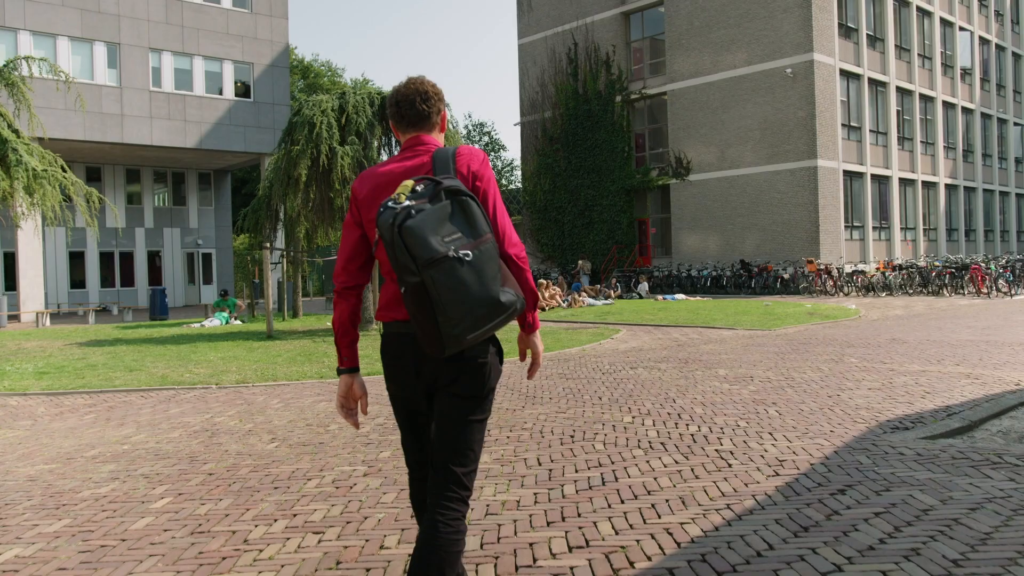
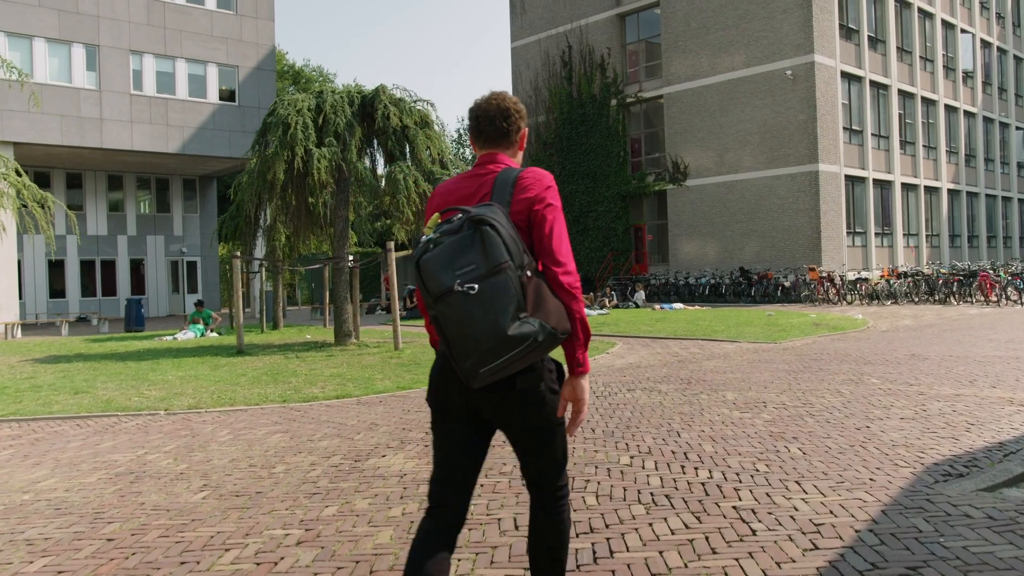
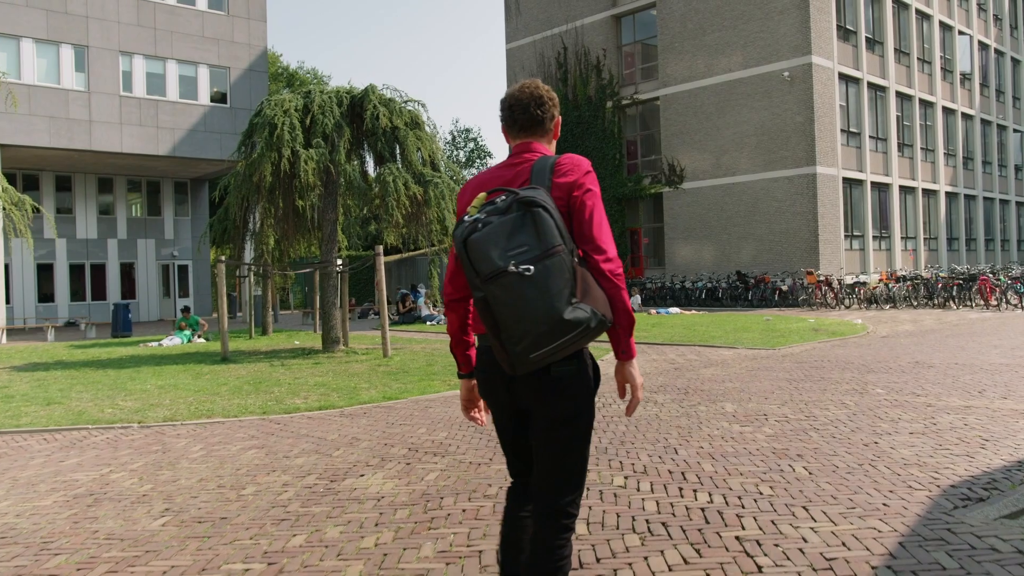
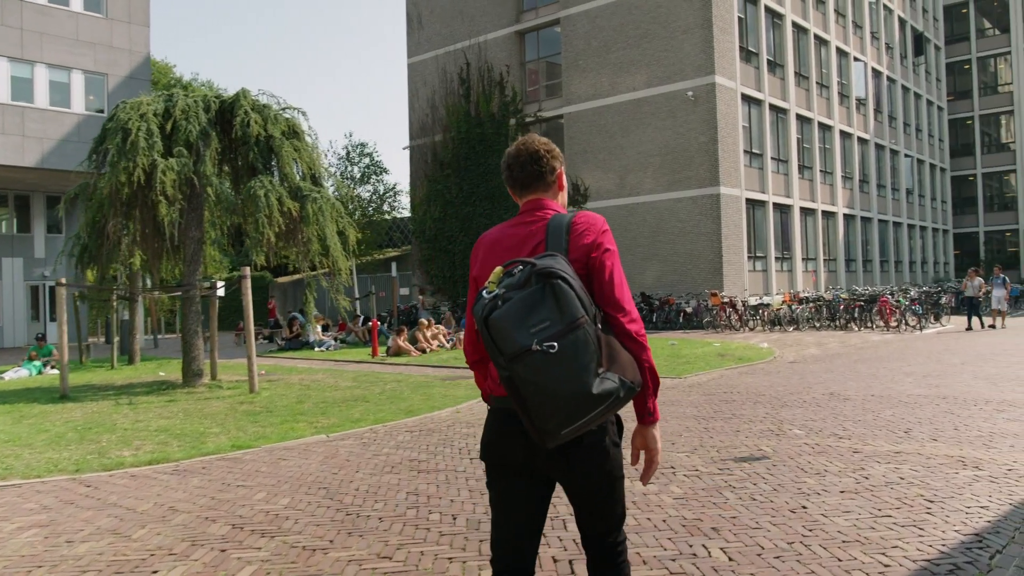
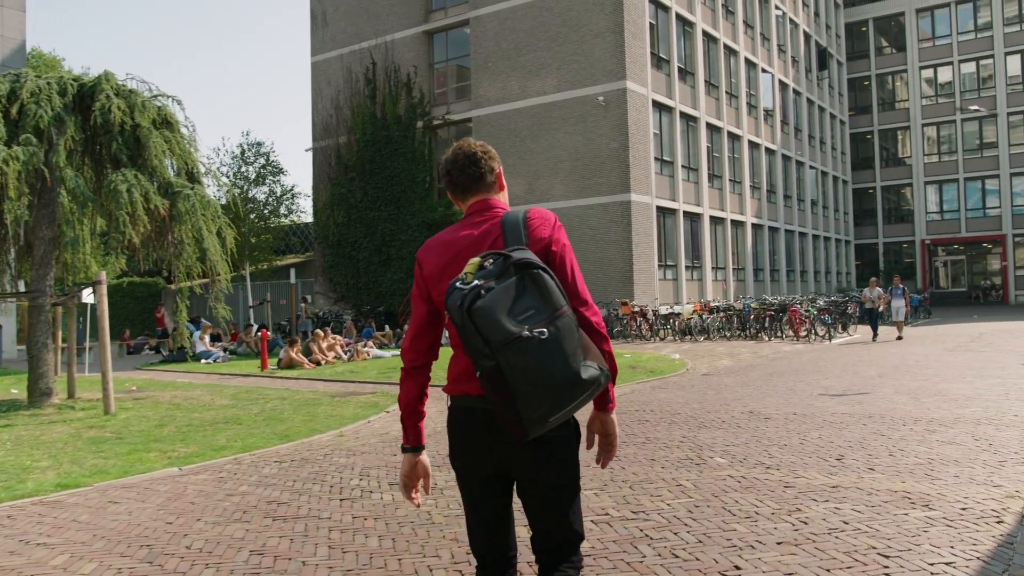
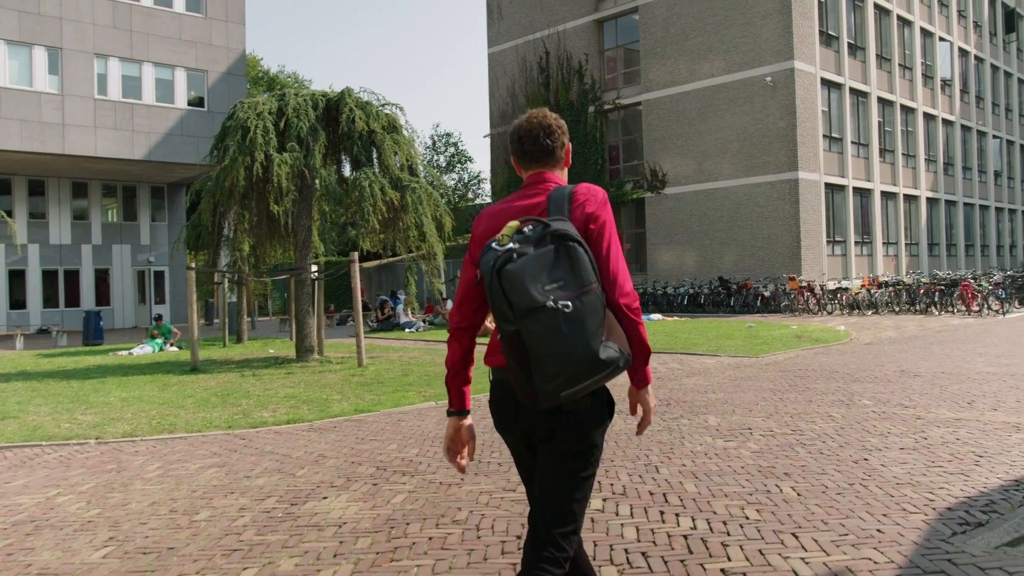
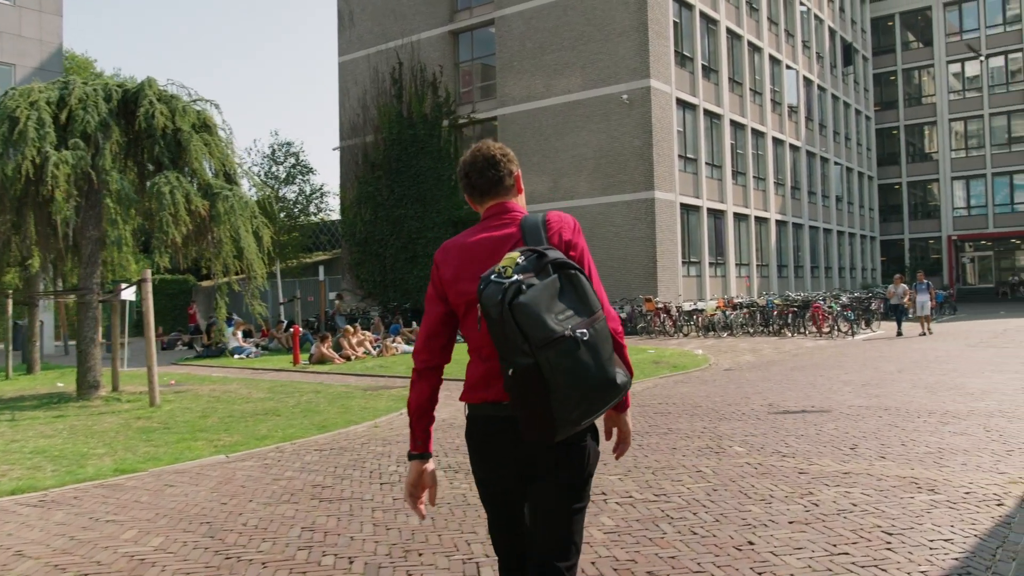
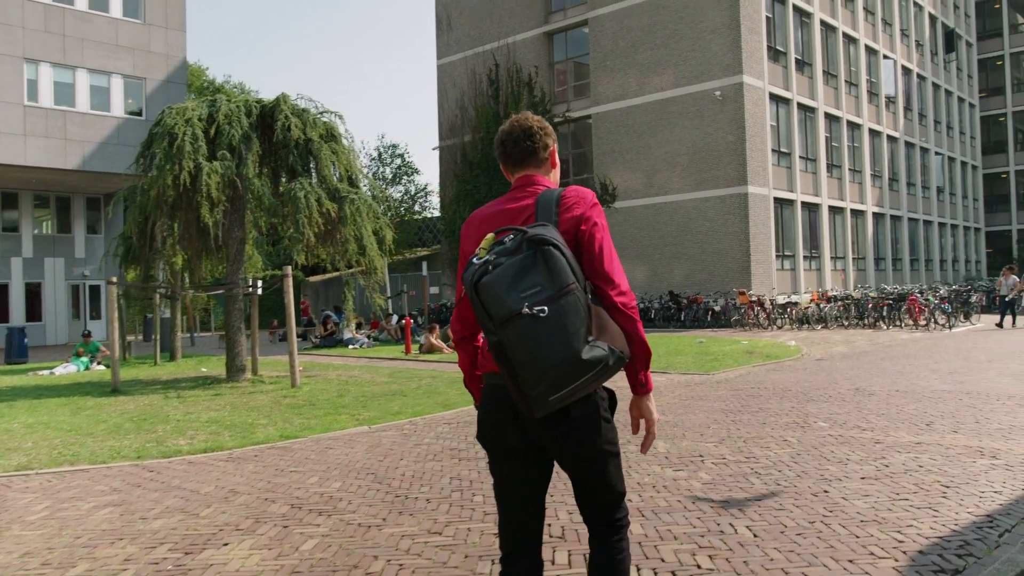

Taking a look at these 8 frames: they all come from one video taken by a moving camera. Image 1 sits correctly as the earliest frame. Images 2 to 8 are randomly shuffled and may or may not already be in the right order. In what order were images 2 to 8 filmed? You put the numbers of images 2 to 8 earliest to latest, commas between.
2, 3, 6, 8, 4, 7, 5
